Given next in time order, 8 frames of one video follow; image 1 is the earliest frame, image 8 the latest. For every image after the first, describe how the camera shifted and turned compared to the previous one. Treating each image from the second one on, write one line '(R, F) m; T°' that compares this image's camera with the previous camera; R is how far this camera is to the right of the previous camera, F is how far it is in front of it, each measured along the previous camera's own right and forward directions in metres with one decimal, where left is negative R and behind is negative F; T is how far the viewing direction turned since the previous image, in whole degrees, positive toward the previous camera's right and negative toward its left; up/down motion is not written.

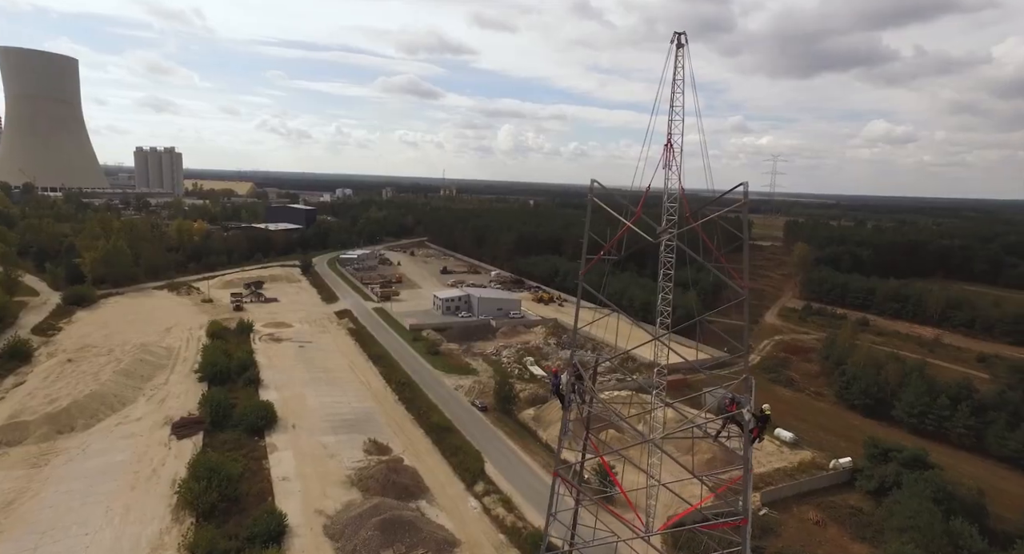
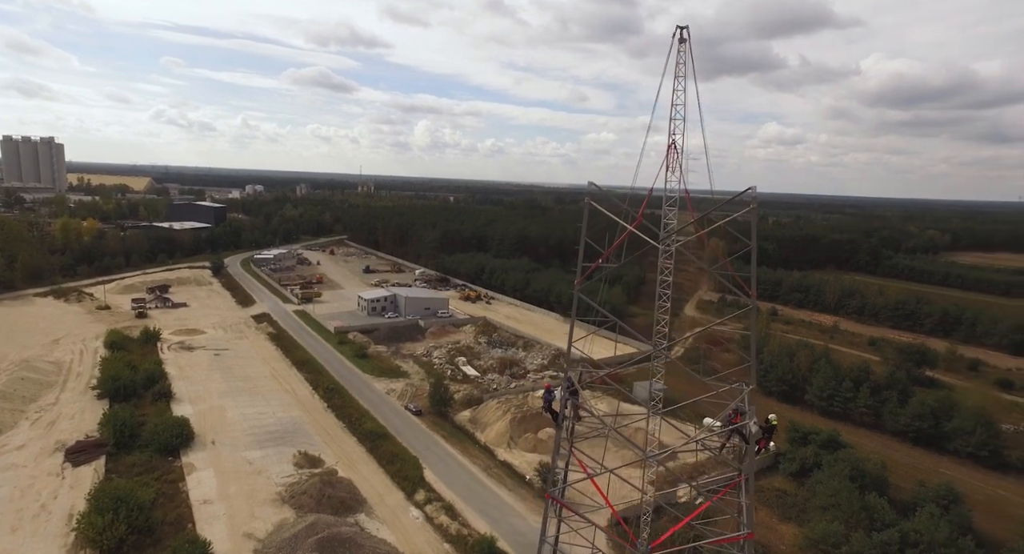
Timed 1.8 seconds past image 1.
(-1.0, +0.7) m; +8°
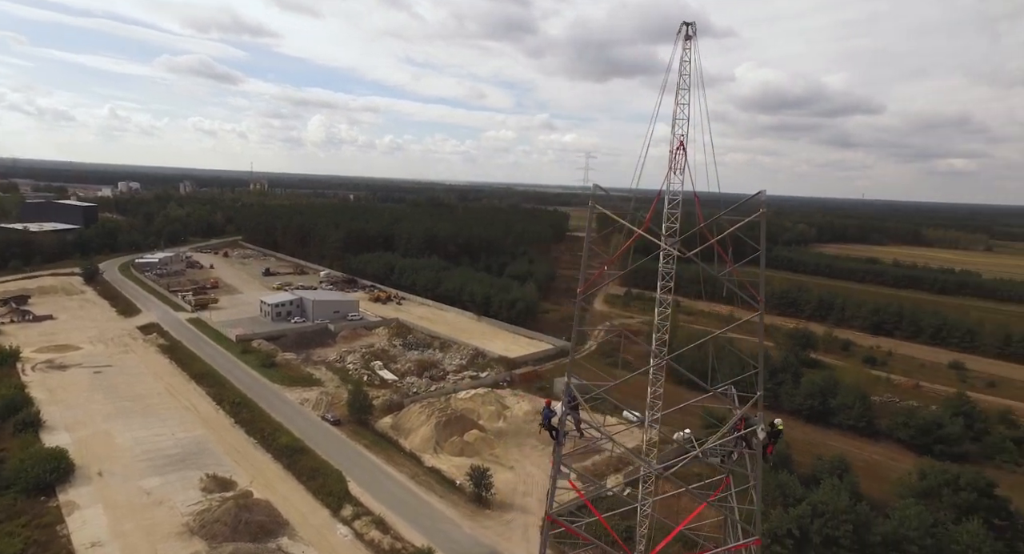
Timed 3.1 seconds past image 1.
(-1.2, +0.8) m; +10°
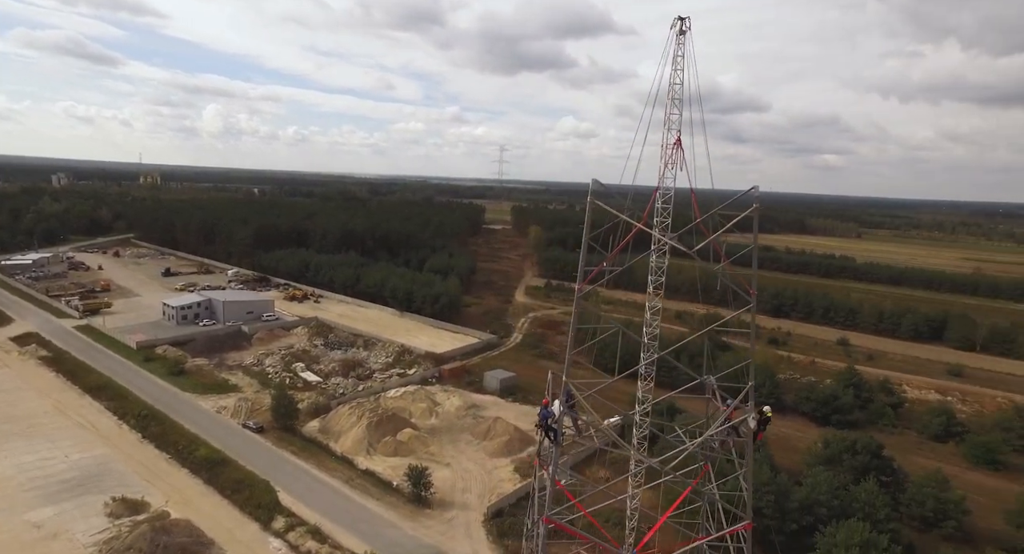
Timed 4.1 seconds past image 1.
(-1.0, +0.5) m; +9°
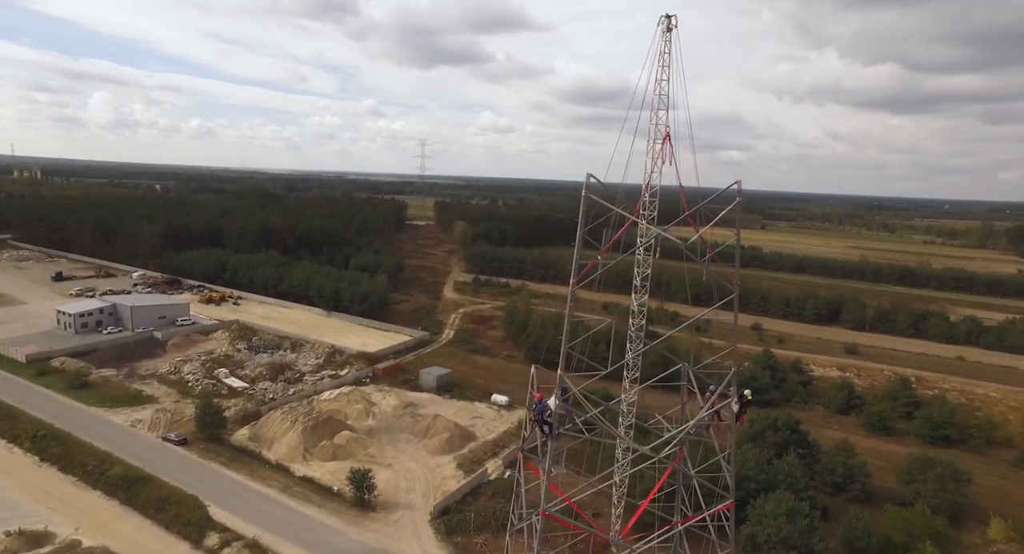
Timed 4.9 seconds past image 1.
(-0.9, +0.1) m; +8°
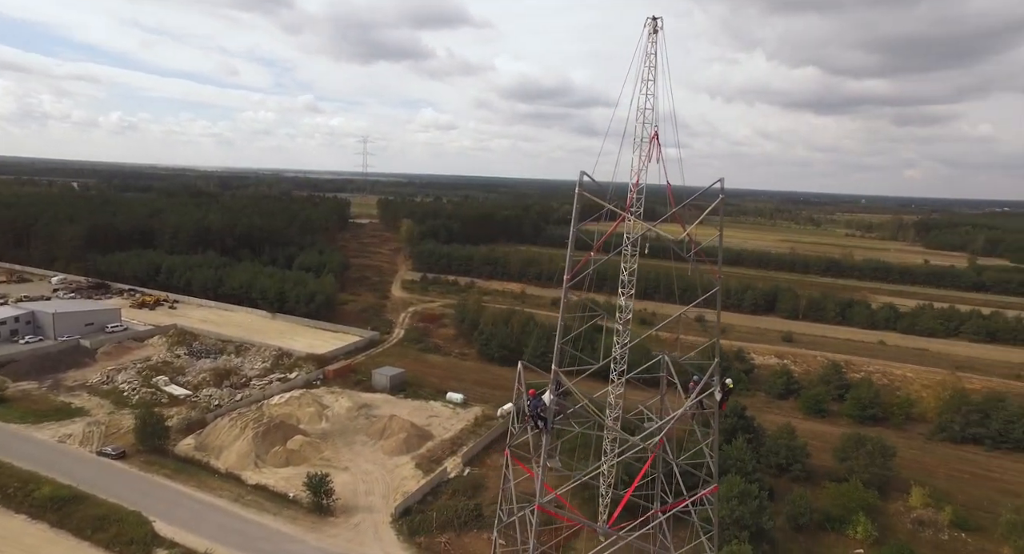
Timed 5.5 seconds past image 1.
(-0.6, 0.0) m; +6°
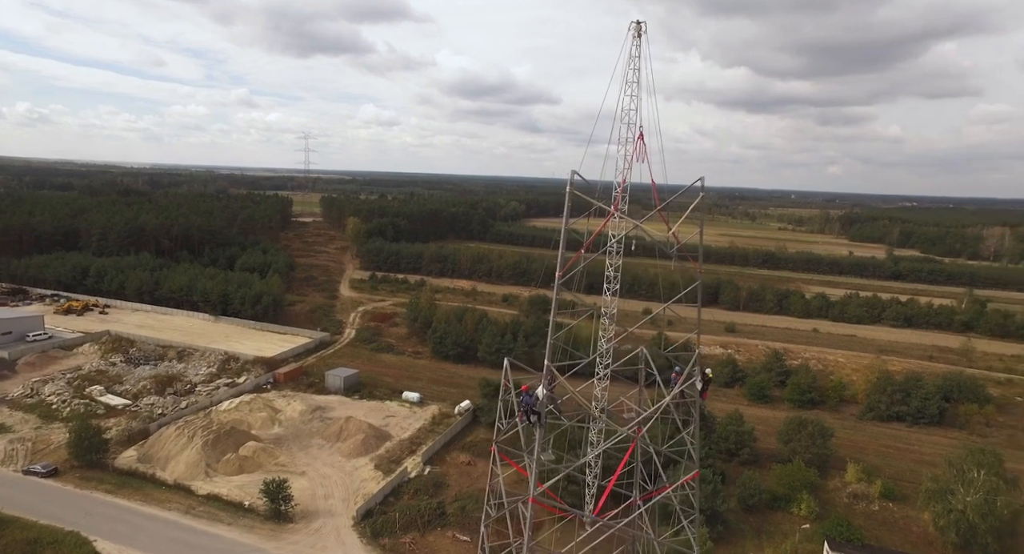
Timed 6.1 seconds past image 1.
(-0.6, 0.0) m; +5°
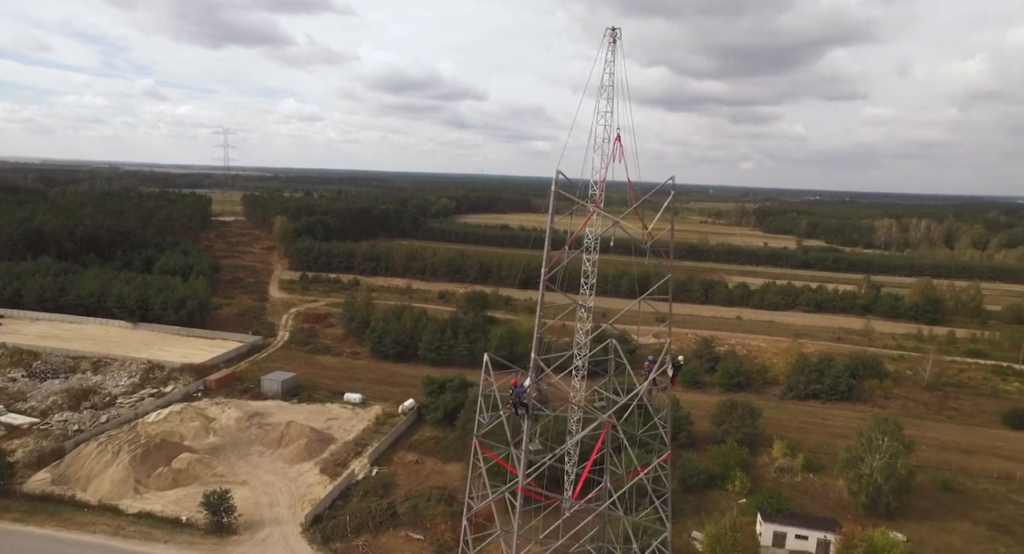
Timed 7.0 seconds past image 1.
(-0.8, 0.0) m; +7°
